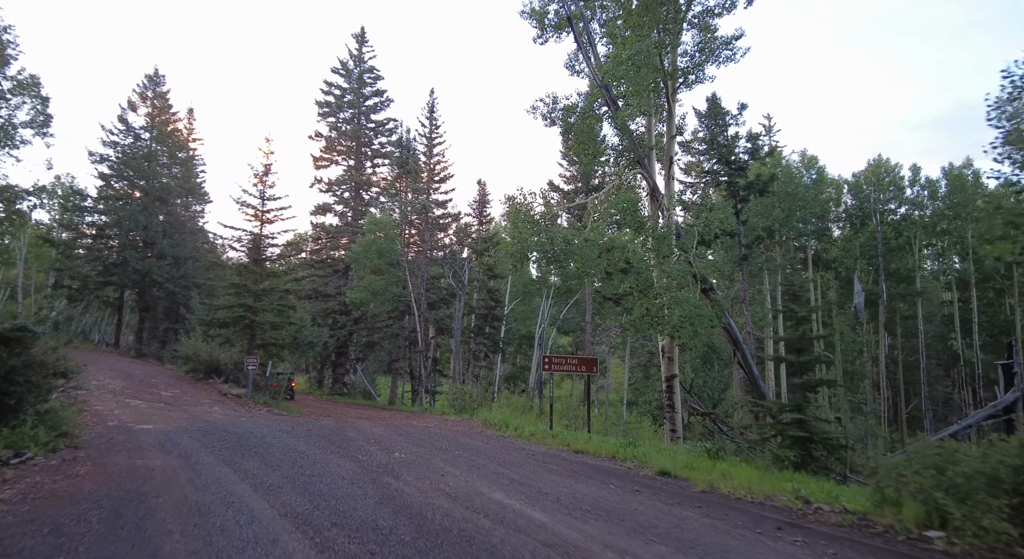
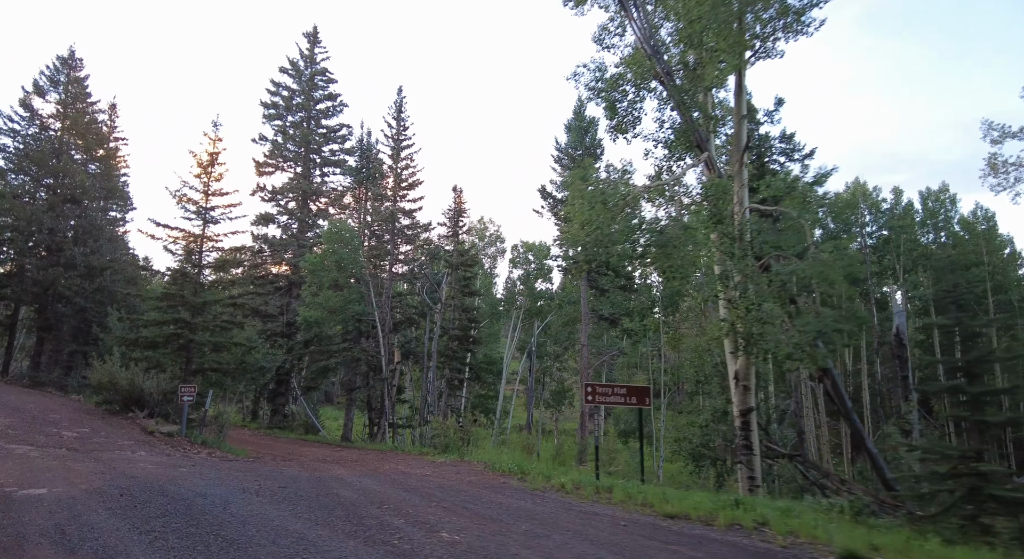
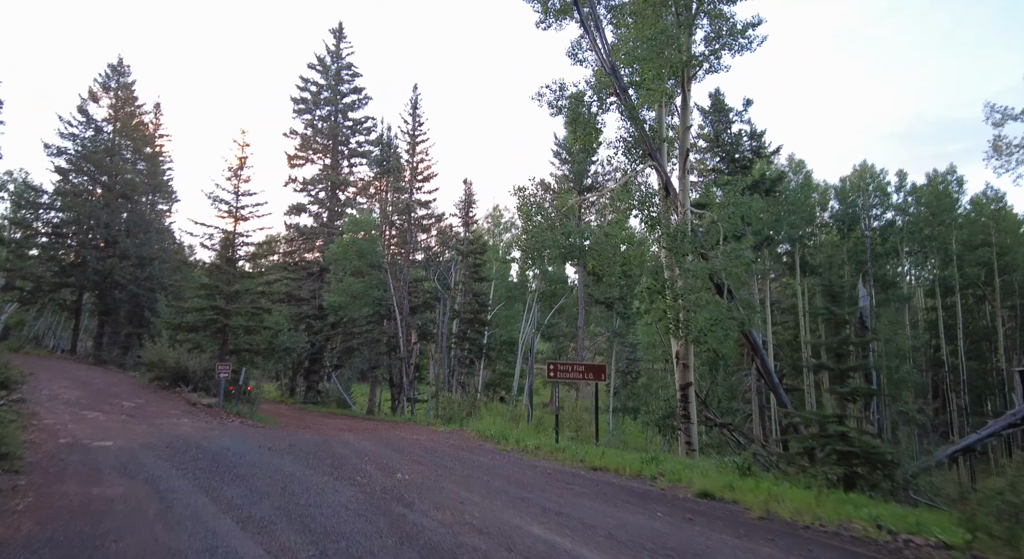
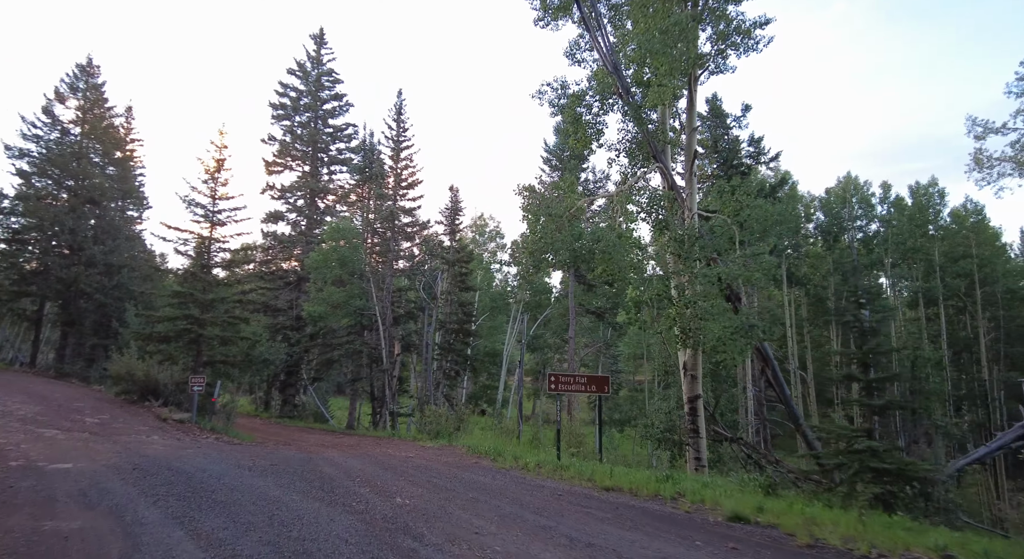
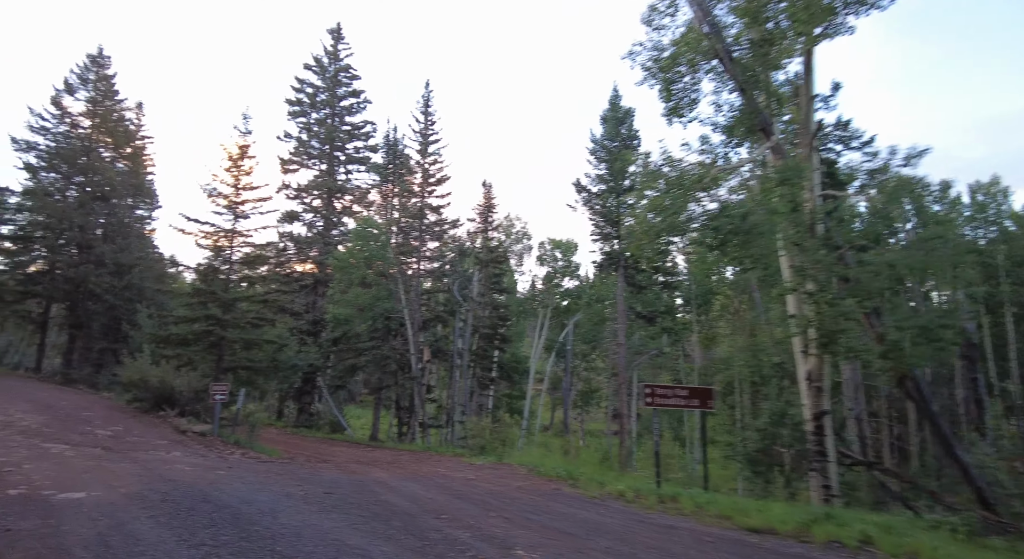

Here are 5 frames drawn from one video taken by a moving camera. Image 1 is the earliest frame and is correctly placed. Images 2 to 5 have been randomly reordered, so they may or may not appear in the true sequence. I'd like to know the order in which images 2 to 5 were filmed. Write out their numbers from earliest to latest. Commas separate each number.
3, 4, 2, 5
